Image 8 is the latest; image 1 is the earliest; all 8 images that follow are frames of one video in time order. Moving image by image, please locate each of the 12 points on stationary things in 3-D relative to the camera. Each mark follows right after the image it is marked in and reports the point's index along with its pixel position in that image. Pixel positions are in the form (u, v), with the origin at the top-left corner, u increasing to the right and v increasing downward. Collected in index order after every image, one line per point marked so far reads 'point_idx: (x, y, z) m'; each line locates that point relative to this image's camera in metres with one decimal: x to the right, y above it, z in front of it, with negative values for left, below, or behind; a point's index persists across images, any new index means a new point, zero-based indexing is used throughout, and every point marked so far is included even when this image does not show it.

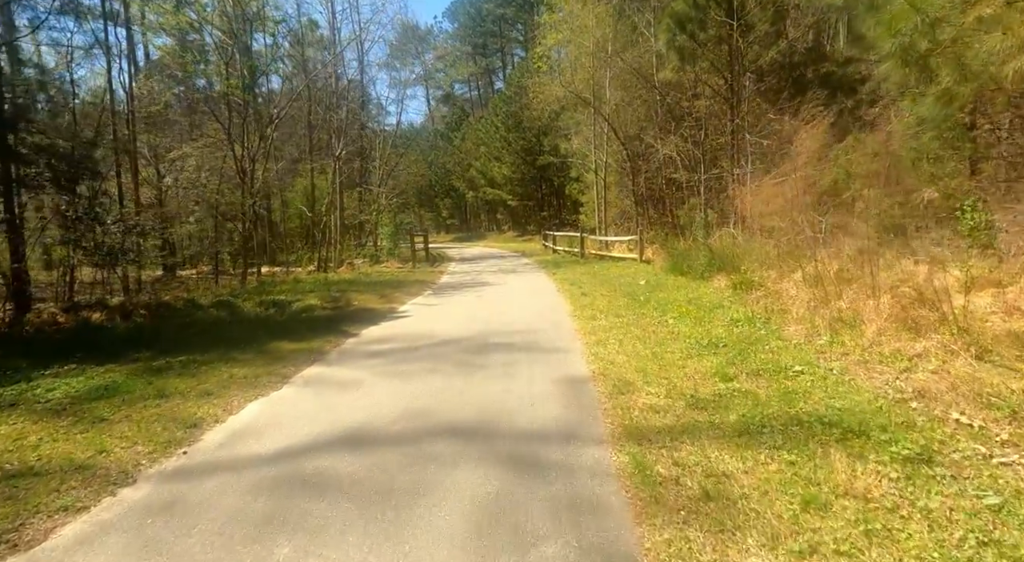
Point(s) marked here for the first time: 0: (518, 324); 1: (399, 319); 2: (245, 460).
0: (+0.1, -0.7, +10.2) m
1: (-2.1, -0.7, +11.9) m
2: (-1.9, -1.3, +4.5) m
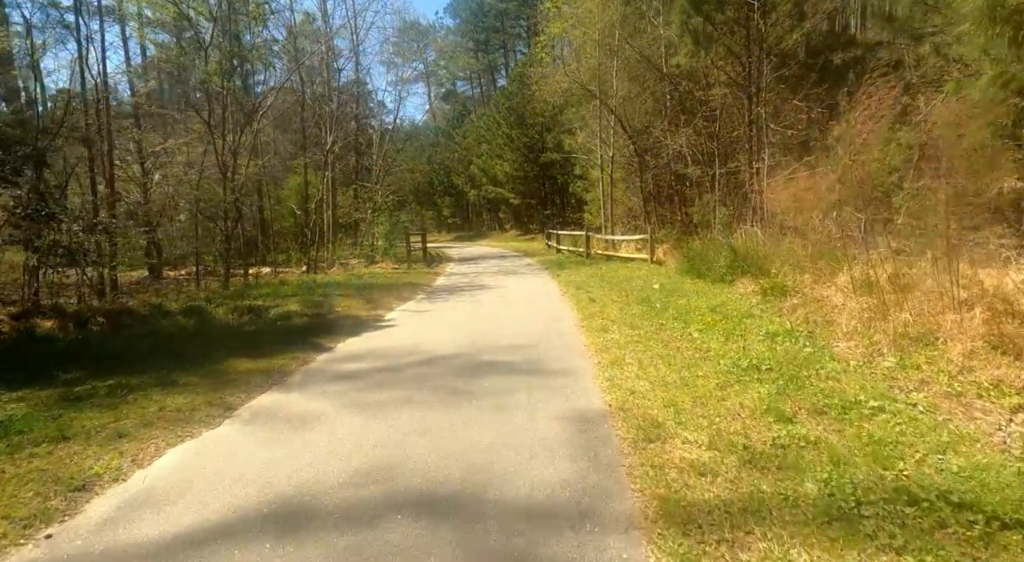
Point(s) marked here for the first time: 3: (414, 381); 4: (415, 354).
0: (+0.1, -0.8, +8.9) m
1: (-2.1, -0.8, +10.6) m
2: (-1.9, -1.4, +3.2) m
3: (-1.0, -1.0, +6.5) m
4: (-1.2, -0.9, +8.0) m
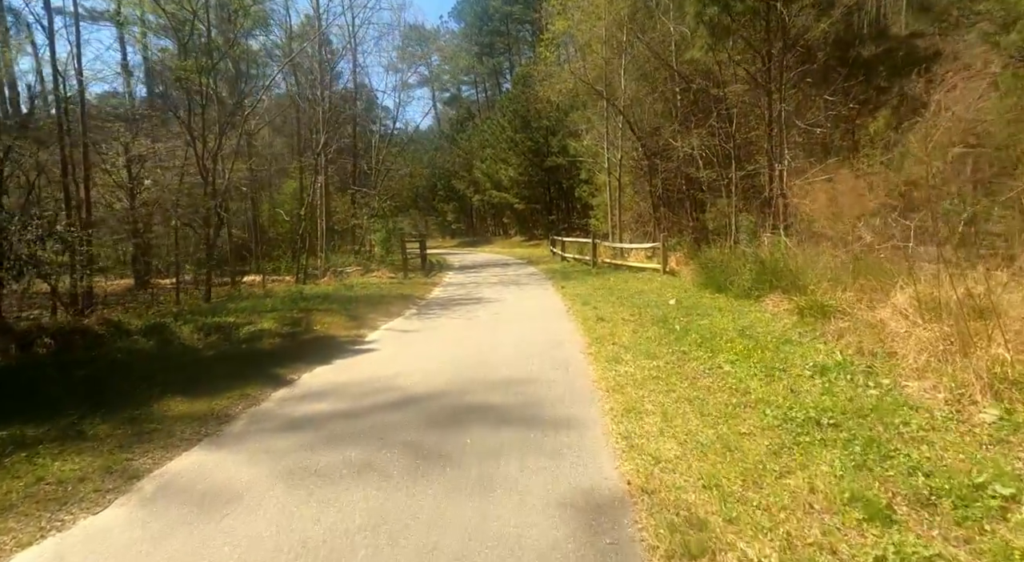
0: (0.0, -1.0, +7.5) m
1: (-2.1, -1.0, +9.3) m
2: (-2.0, -1.5, +1.9) m
3: (-1.1, -1.2, +5.2) m
4: (-1.3, -1.1, +6.7) m
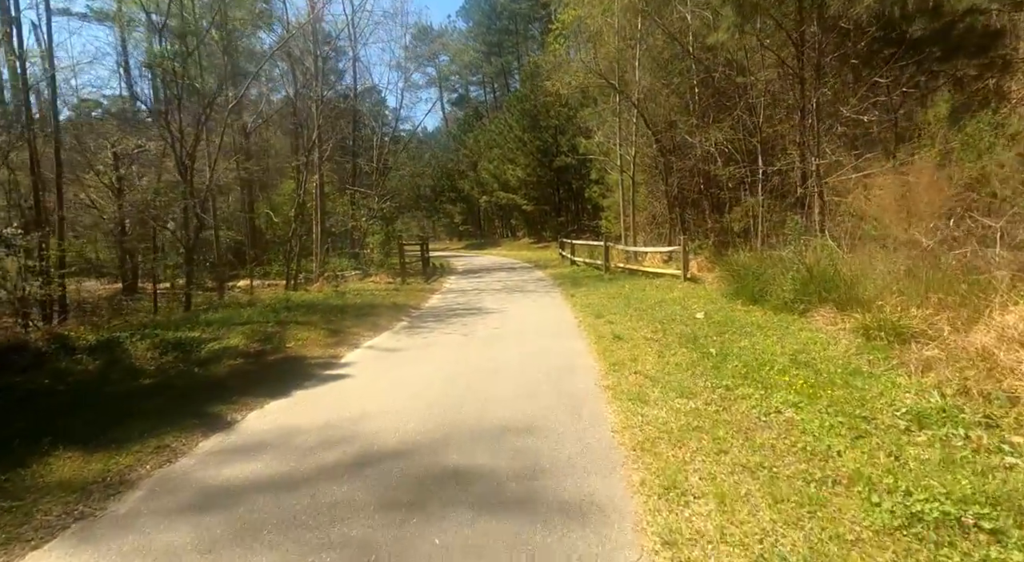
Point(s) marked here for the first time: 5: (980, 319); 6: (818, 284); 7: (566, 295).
0: (0.0, -1.1, +6.0) m
1: (-2.1, -1.2, +7.7) m
2: (-2.1, -1.7, +0.3) m
3: (-1.1, -1.4, +3.6) m
4: (-1.3, -1.3, +5.1) m
5: (+4.6, -0.3, +6.3) m
6: (+4.5, 0.0, +9.4) m
7: (+1.3, -0.3, +15.2) m
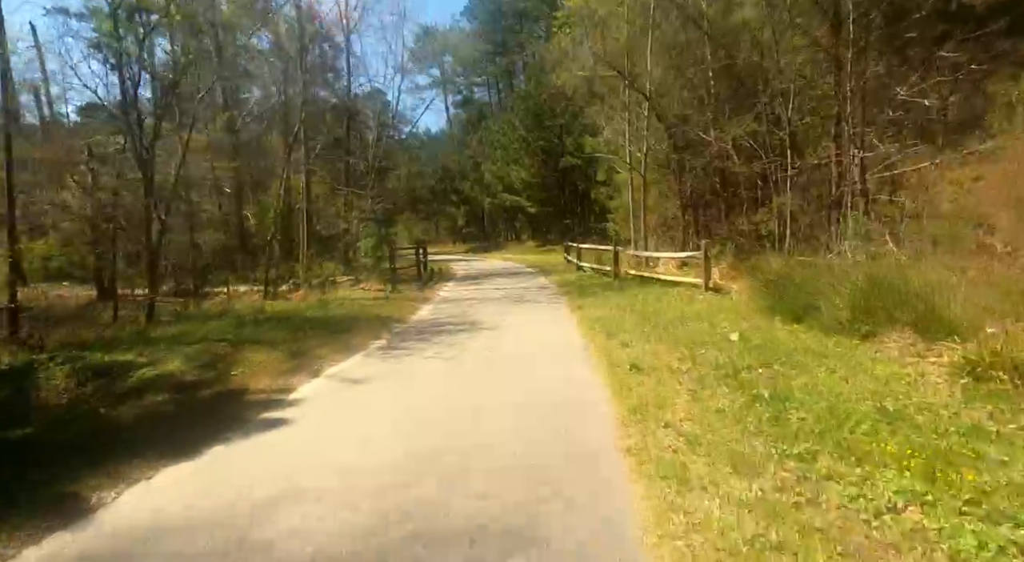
0: (-0.1, -1.3, +4.2) m
1: (-2.2, -1.3, +6.0) m
2: (-2.3, -1.8, -1.4) m
3: (-1.3, -1.5, +1.9) m
4: (-1.4, -1.4, +3.4) m
5: (+4.5, -0.5, +4.5) m
6: (+4.4, -0.2, +7.6) m
7: (+1.3, -0.5, +13.5) m
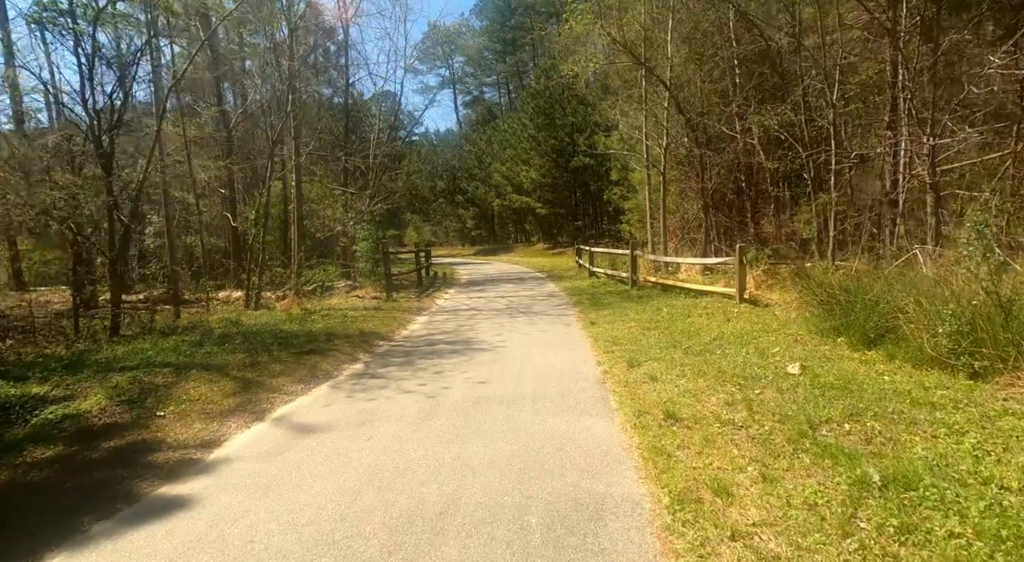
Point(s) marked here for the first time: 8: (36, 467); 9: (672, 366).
0: (-0.2, -1.5, +2.5) m
1: (-2.3, -1.5, +4.3) m
2: (-2.5, -1.9, -3.2) m
3: (-1.4, -1.7, +0.1) m
4: (-1.5, -1.6, +1.6) m
5: (+4.4, -0.7, +2.7) m
6: (+4.3, -0.4, +5.8) m
7: (+1.3, -0.7, +11.7) m
8: (-3.8, -1.5, +5.2) m
9: (+1.8, -1.0, +7.3) m
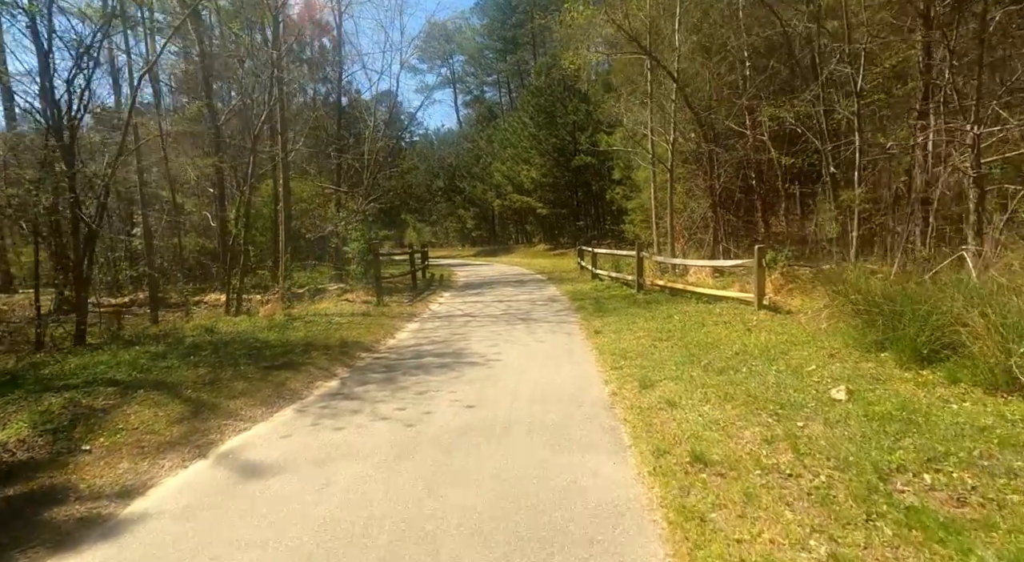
0: (-0.3, -1.5, +1.4) m
1: (-2.4, -1.6, +3.2) m
2: (-2.6, -2.0, -4.2) m
3: (-1.5, -1.7, -0.9) m
4: (-1.6, -1.7, +0.6) m
5: (+4.3, -0.7, +1.7) m
6: (+4.3, -0.4, +4.7) m
7: (+1.3, -0.8, +10.6) m
8: (-3.8, -1.6, +4.2) m
9: (+1.7, -1.0, +6.3) m
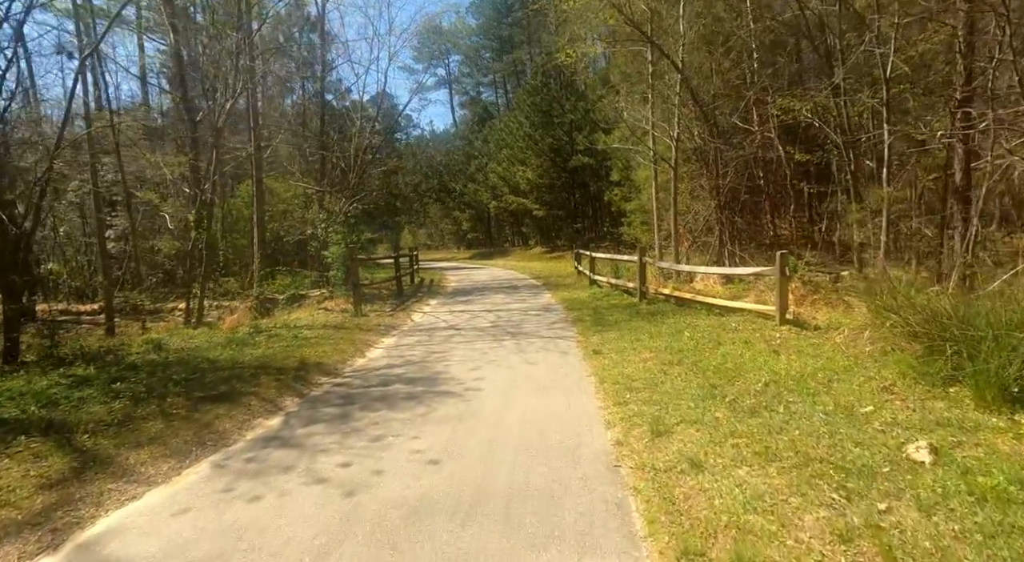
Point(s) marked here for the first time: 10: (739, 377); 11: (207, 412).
0: (-0.4, -1.7, 0.0) m
1: (-2.5, -1.7, +1.8) m
2: (-2.7, -2.1, -5.6) m
3: (-1.6, -1.9, -2.3) m
4: (-1.8, -1.8, -0.8) m
5: (+4.2, -0.9, +0.3) m
6: (+4.1, -0.6, +3.3) m
7: (+1.1, -1.0, +9.2) m
8: (-4.0, -1.7, +2.7) m
9: (+1.5, -1.2, +4.9) m
10: (+2.3, -1.0, +6.7) m
11: (-3.2, -1.3, +6.8) m
